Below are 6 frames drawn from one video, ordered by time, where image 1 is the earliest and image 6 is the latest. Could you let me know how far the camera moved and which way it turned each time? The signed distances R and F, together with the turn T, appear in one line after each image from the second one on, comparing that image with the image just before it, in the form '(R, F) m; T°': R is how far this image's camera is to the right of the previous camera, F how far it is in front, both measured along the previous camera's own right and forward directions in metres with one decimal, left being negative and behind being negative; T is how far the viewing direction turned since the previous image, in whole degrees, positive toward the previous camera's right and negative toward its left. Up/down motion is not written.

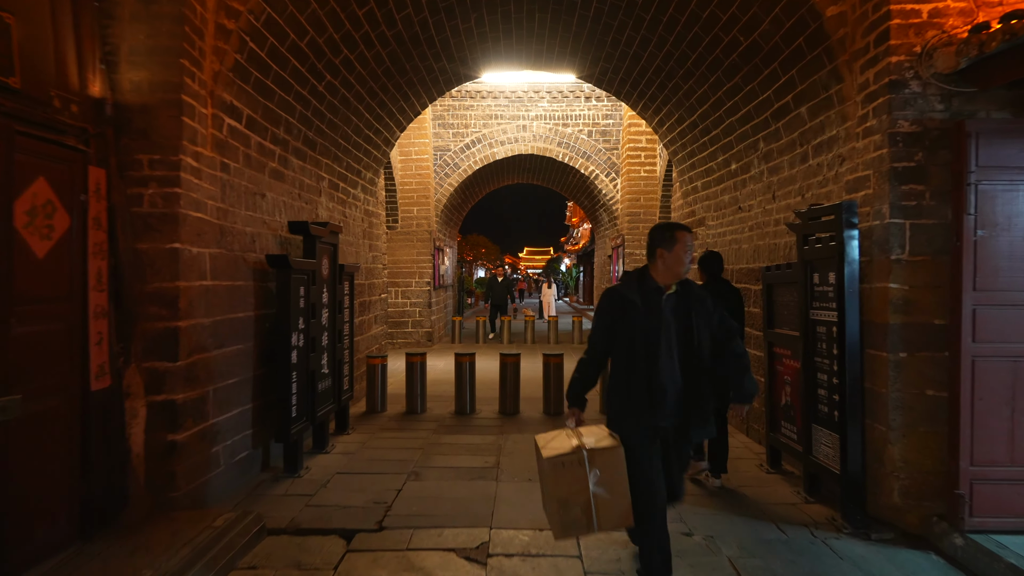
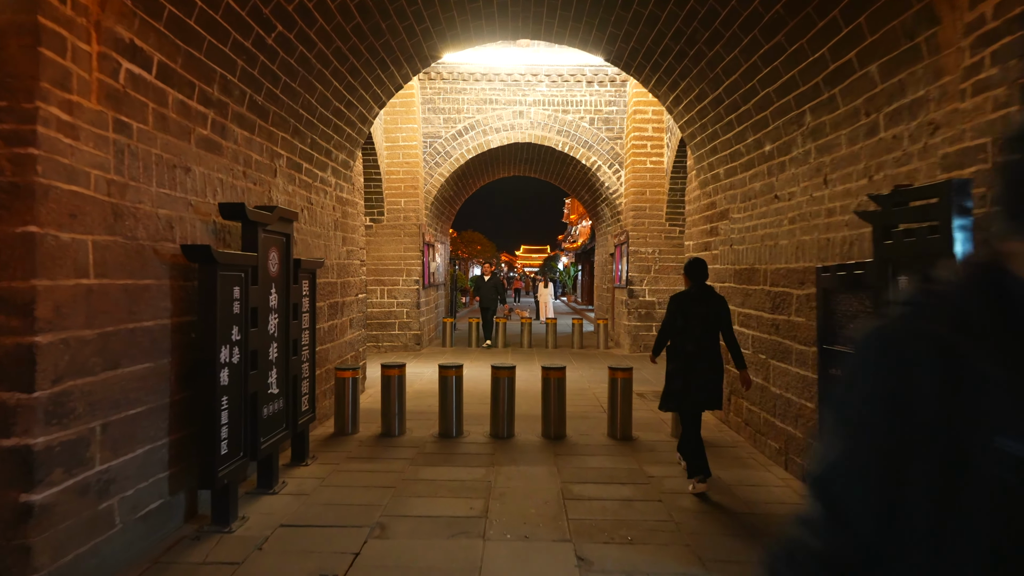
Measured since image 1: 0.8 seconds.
(0.0, +0.8) m; 0°
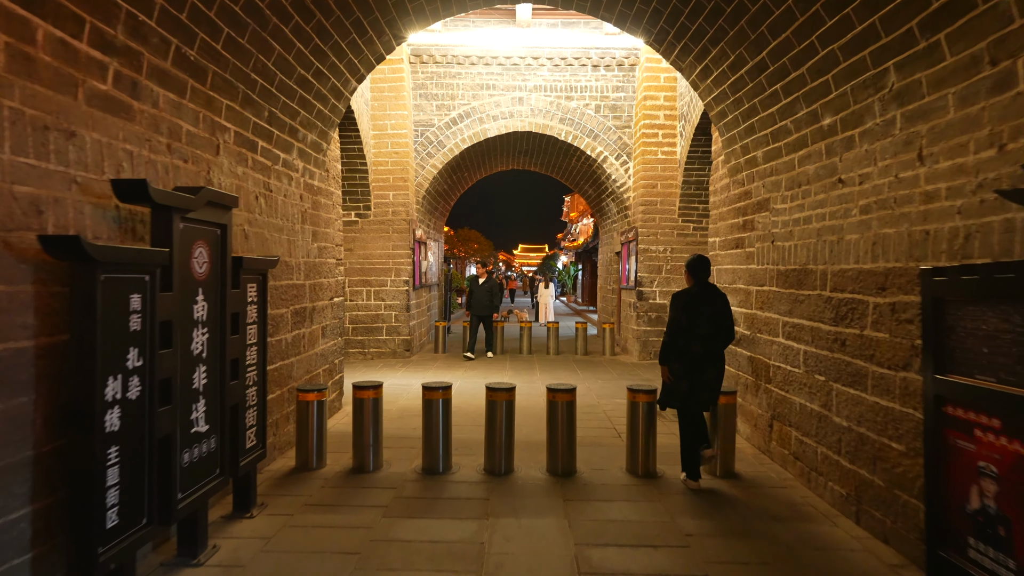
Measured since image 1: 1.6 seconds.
(0.0, +0.8) m; 0°
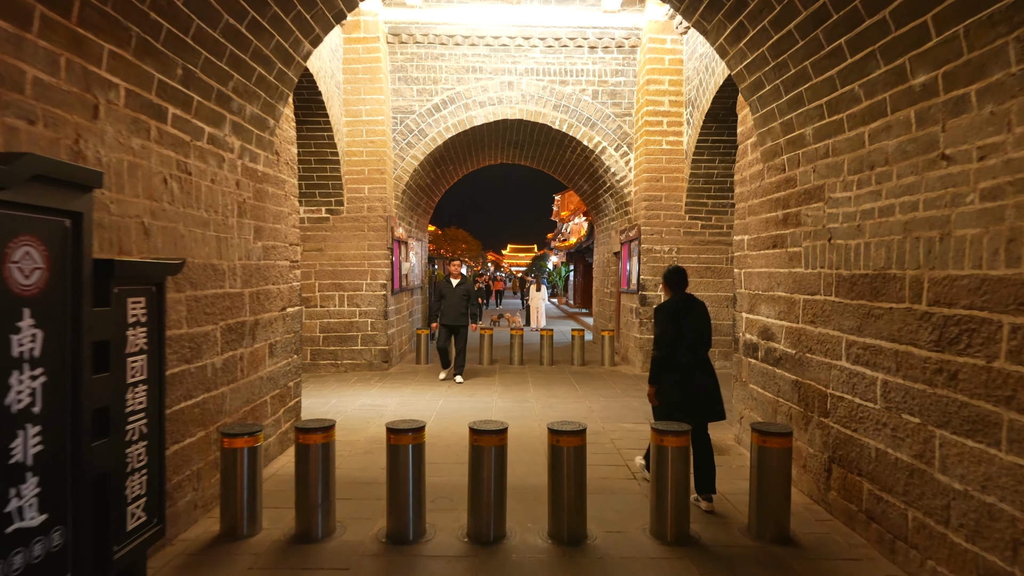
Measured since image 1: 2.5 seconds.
(0.0, +0.9) m; +1°
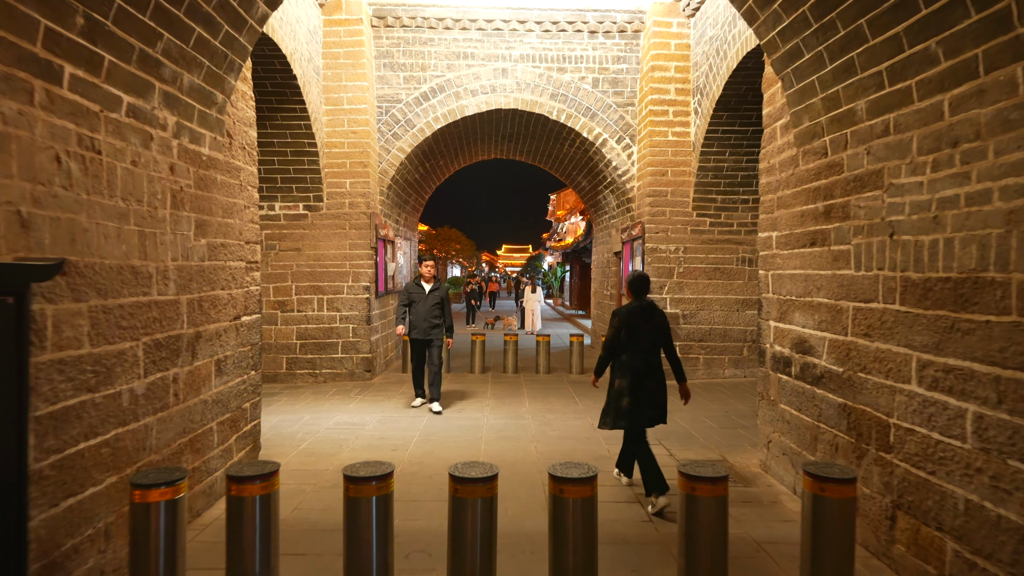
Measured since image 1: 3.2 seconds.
(0.0, +0.6) m; 0°
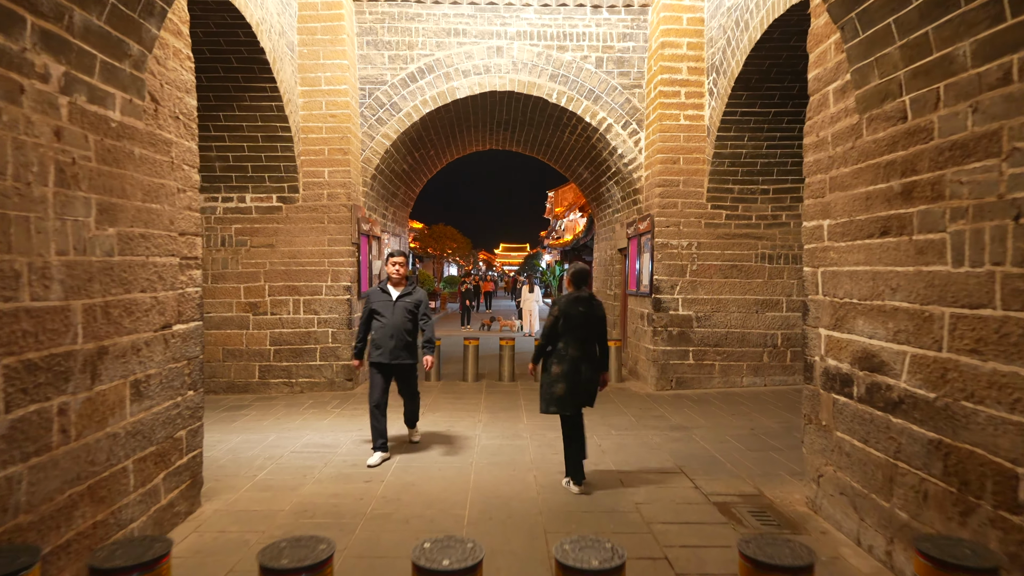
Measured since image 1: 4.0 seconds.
(0.0, +0.7) m; 0°
